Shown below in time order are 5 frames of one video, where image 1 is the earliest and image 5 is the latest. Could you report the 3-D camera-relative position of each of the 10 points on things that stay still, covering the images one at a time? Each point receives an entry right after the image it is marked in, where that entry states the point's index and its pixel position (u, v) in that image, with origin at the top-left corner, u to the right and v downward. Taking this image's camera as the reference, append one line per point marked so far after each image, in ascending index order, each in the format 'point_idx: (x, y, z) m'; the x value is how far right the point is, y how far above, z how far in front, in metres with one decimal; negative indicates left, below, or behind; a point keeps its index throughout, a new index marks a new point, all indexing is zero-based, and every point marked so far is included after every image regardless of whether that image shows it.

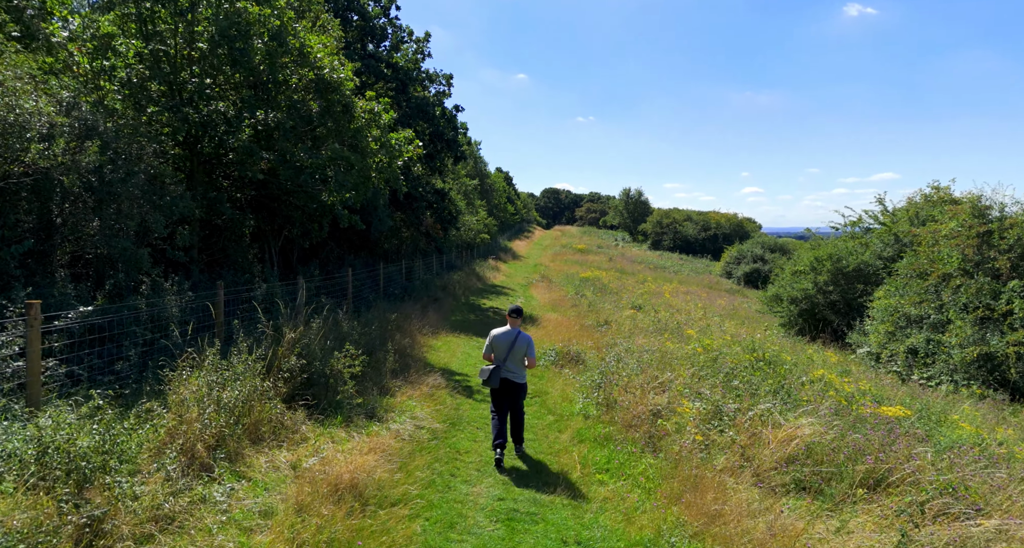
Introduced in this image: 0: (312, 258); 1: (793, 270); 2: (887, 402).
0: (-5.0, +0.4, +17.1) m
1: (+7.2, +0.1, +17.7) m
2: (+4.7, -1.6, +8.5) m
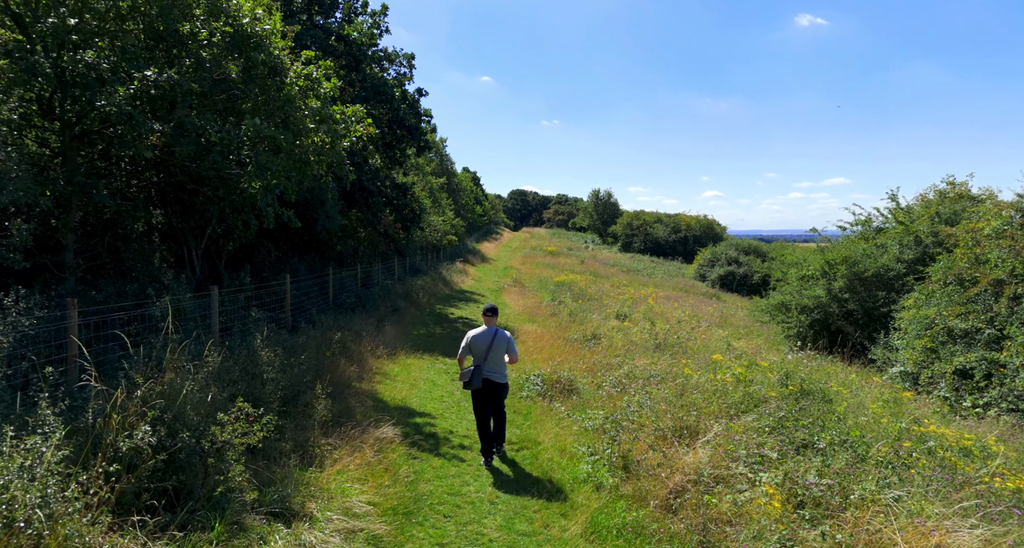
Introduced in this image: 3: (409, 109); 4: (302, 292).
0: (-5.6, +0.2, +14.4) m
1: (+6.6, 0.0, +15.6) m
2: (+4.5, -1.7, +6.2) m
3: (-2.9, +4.6, +19.2) m
4: (-4.2, -0.4, +14.0) m
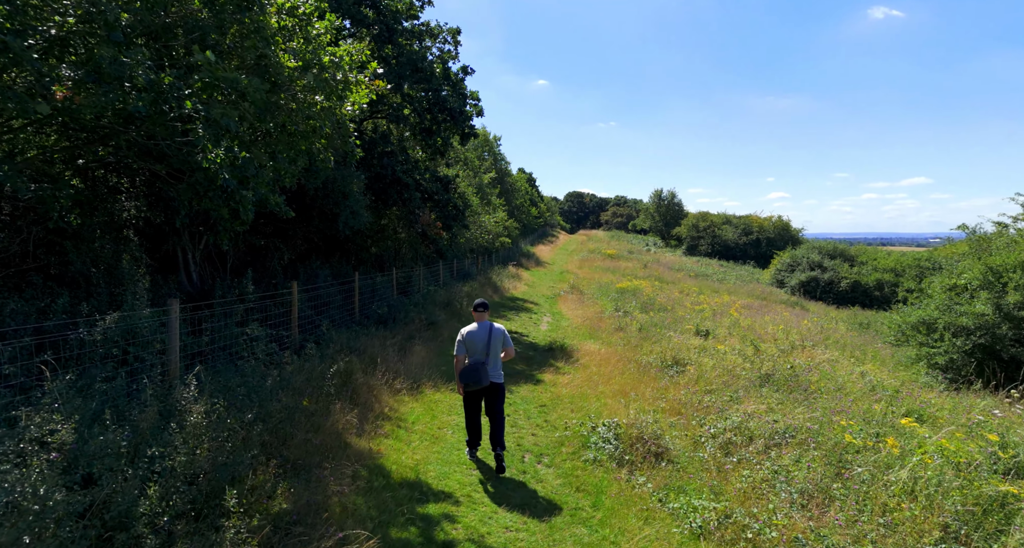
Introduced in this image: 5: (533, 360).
0: (-4.5, +0.1, +12.0) m
1: (+7.7, -0.2, +12.1) m
2: (+4.8, -1.8, +3.0) m
3: (-1.4, +4.5, +16.5) m
4: (-3.2, -0.5, +11.4) m
5: (+0.4, -1.6, +12.4) m
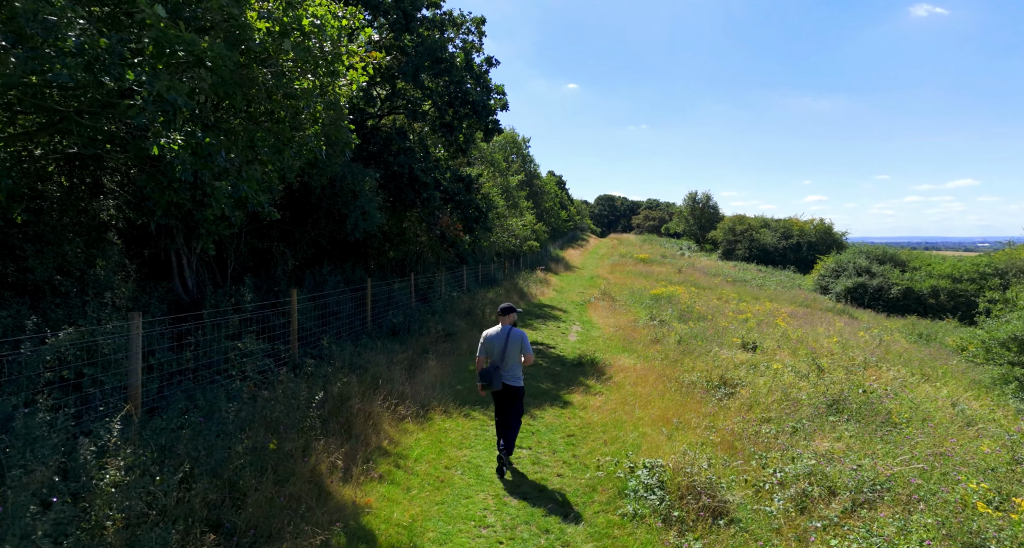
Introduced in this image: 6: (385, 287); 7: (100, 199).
0: (-4.1, 0.0, +10.9) m
1: (+8.1, -0.3, +10.5) m
2: (+4.8, -1.9, +1.5) m
3: (-0.8, +4.3, +15.3) m
4: (-2.8, -0.6, +10.3) m
5: (+0.8, -1.7, +11.1) m
6: (-2.4, -0.3, +12.7) m
7: (-4.7, +0.8, +7.6) m
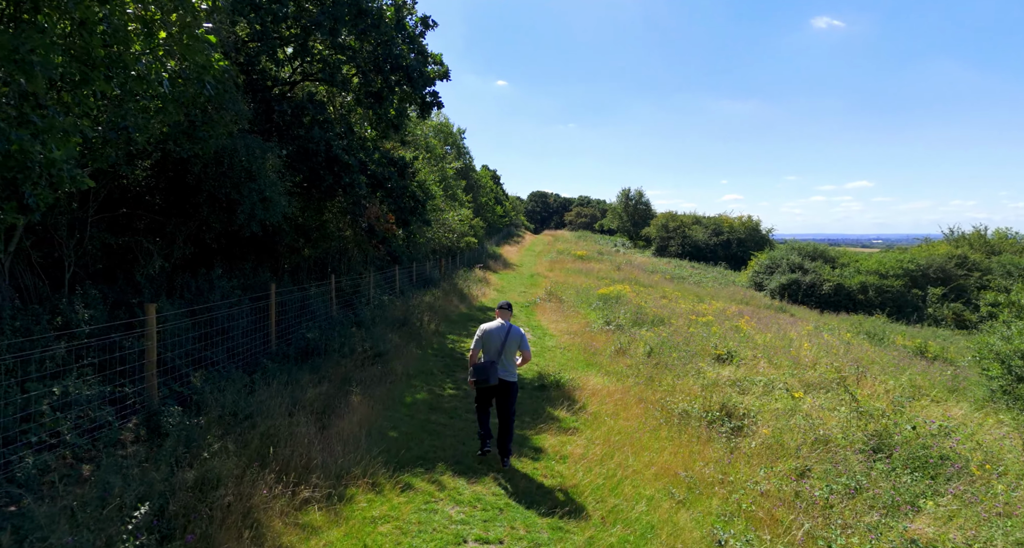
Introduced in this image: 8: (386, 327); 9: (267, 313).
0: (-4.7, -0.1, +8.0) m
1: (+7.5, -0.3, +8.8) m
2: (+5.1, -2.0, -0.5) m
3: (-1.9, +4.3, +12.7) m
4: (-3.3, -0.6, +7.5) m
5: (+0.1, -1.7, +8.7) m
6: (-3.2, -0.3, +10.0) m
7: (-5.0, +0.8, +4.7) m
8: (-2.2, -1.0, +11.9) m
9: (-3.2, -0.5, +8.8) m
